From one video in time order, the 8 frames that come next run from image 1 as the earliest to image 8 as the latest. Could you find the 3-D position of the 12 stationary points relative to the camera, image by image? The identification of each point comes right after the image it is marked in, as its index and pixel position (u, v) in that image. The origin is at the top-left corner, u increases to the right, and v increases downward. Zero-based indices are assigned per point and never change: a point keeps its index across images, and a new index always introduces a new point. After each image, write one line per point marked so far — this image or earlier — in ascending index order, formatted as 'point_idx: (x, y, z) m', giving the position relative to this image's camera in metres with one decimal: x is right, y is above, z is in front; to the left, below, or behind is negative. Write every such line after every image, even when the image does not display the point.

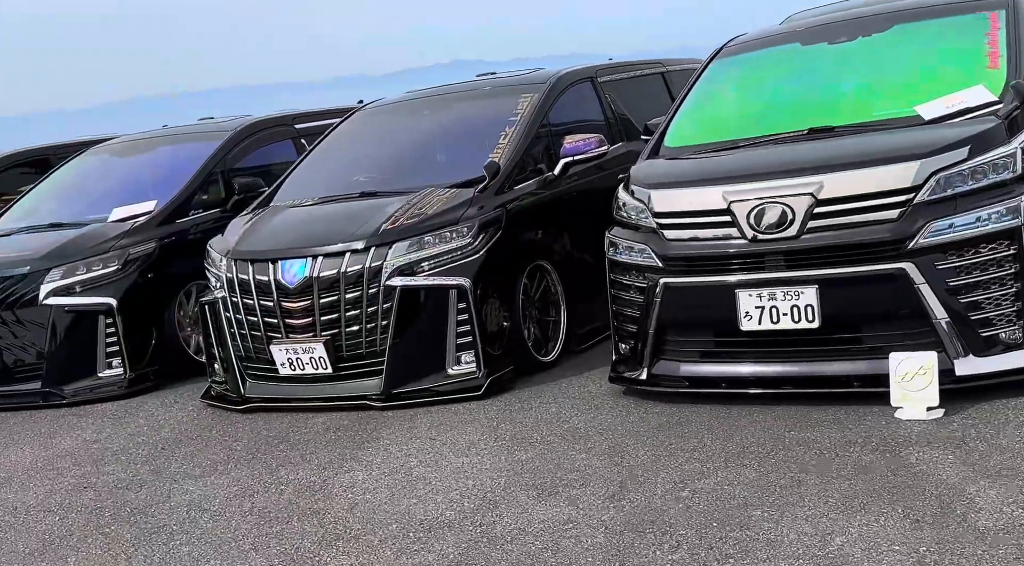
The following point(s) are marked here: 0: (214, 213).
0: (-2.0, +0.4, +8.7) m
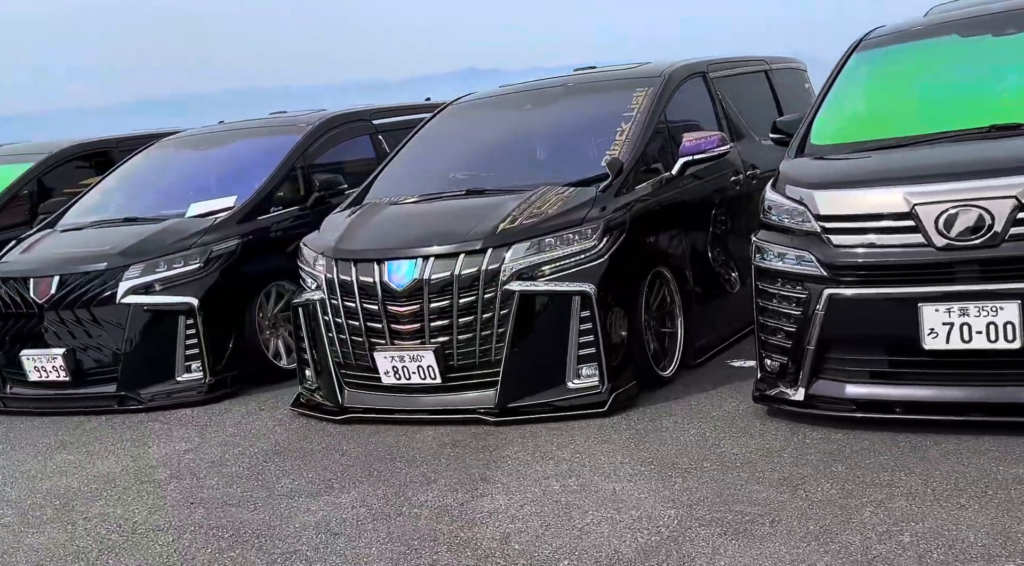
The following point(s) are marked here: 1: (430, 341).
0: (-1.4, +0.4, +8.3) m
1: (-0.3, -0.2, +5.4) m
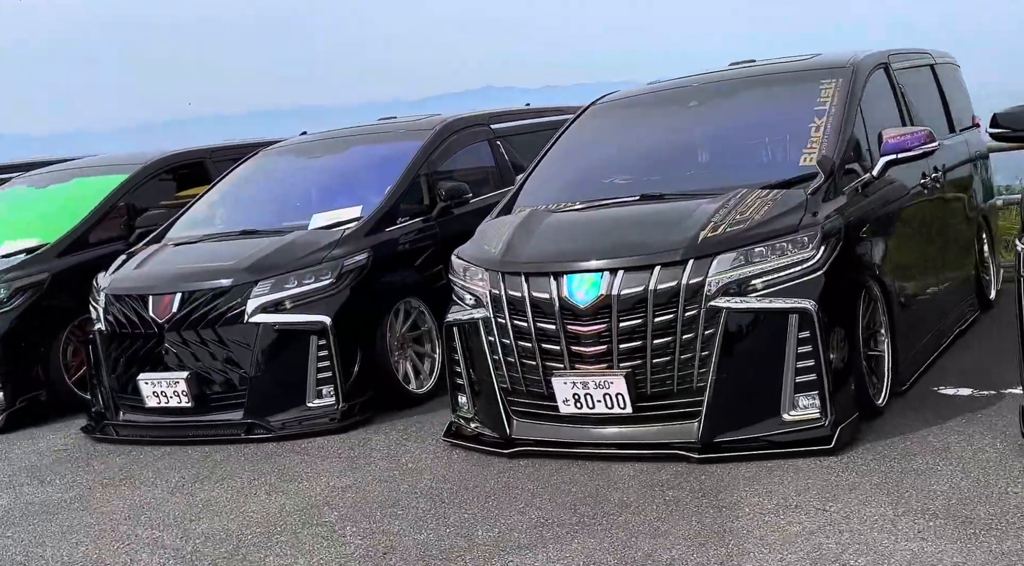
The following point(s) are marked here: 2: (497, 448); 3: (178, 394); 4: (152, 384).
0: (-0.6, +0.3, +7.7) m
1: (+0.4, -0.3, +4.8) m
2: (-0.1, -0.6, +5.3) m
3: (-1.7, -0.6, +6.9) m
4: (-1.9, -0.5, +7.0) m
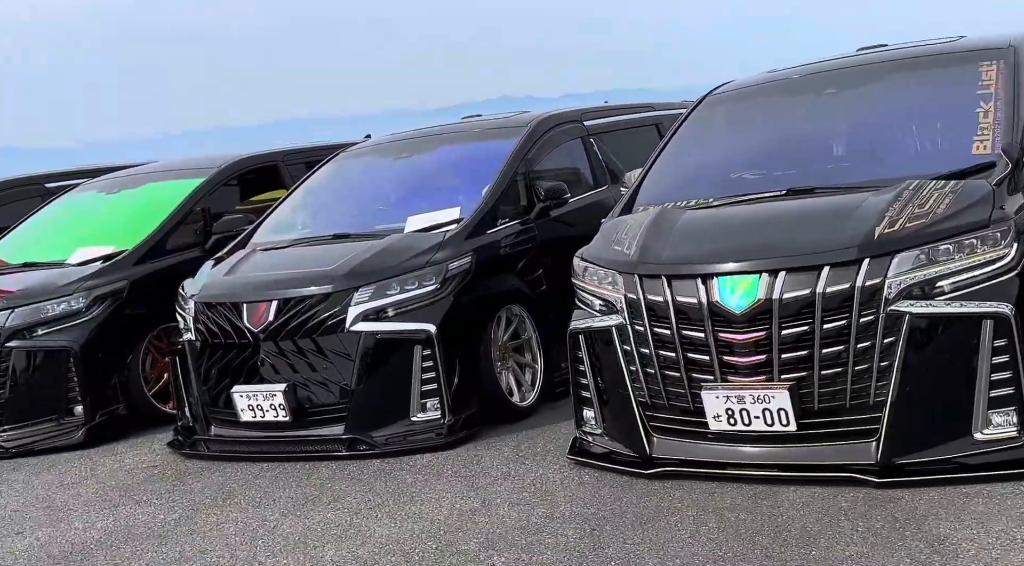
0: (0.0, +0.3, +7.3) m
1: (+0.9, -0.3, +4.3) m
2: (+0.4, -0.7, +4.8) m
3: (-1.1, -0.6, +6.5) m
4: (-1.3, -0.6, +6.6) m
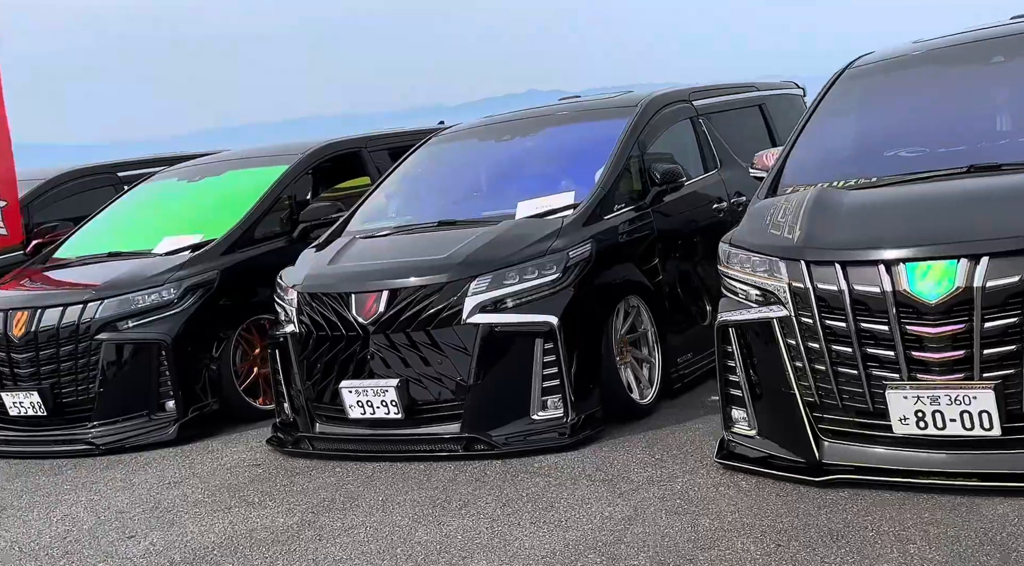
0: (+0.6, +0.4, +6.9) m
1: (+1.3, -0.3, +3.8) m
2: (+0.9, -0.6, +4.4) m
3: (-0.6, -0.6, +6.2) m
4: (-0.7, -0.5, +6.2) m
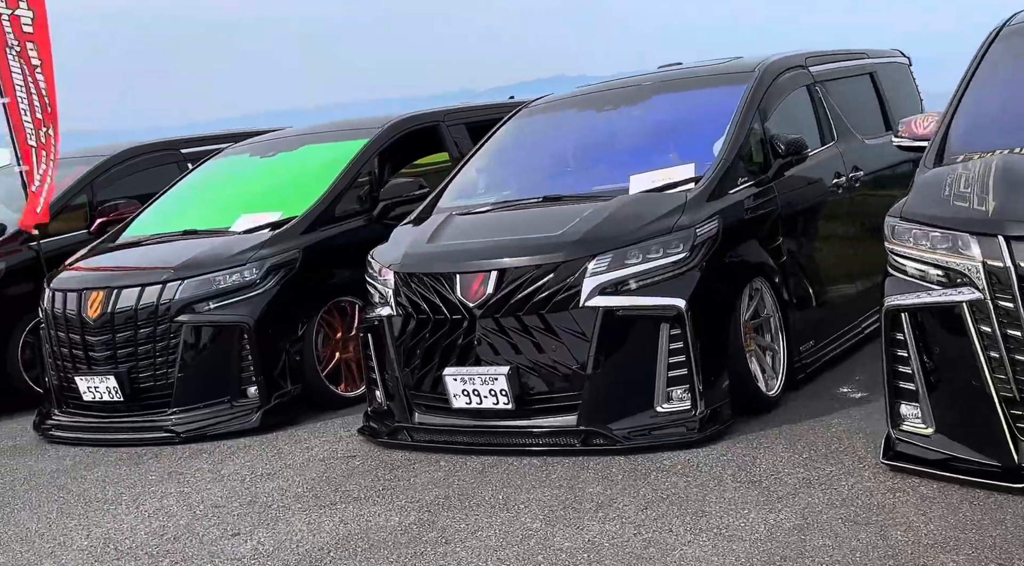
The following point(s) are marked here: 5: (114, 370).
0: (+1.2, +0.5, +6.3) m
1: (+1.8, -0.2, +3.3) m
2: (+1.4, -0.6, +3.9) m
3: (-0.1, -0.5, +5.7) m
4: (-0.2, -0.4, +5.8) m
5: (-2.3, -0.5, +7.7) m
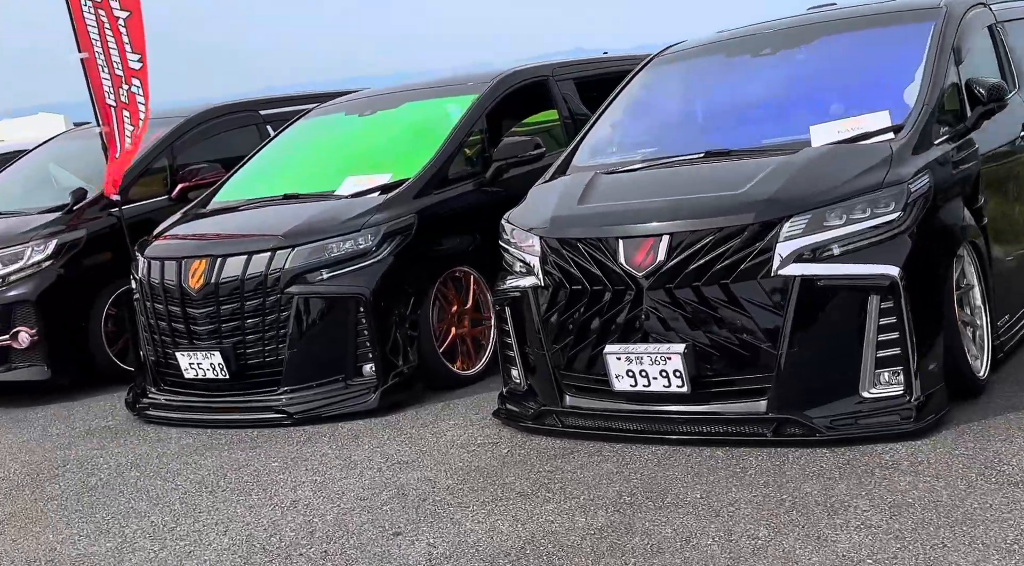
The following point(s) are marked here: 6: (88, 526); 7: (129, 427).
0: (+1.8, +0.6, +5.6) m
1: (+2.3, -0.1, +2.5) m
2: (+2.0, -0.5, +3.1) m
3: (+0.6, -0.3, +5.0) m
4: (+0.4, -0.3, +5.1) m
5: (-1.5, -0.3, +7.1) m
6: (-1.6, -0.9, +5.1) m
7: (-2.1, -0.8, +7.5) m
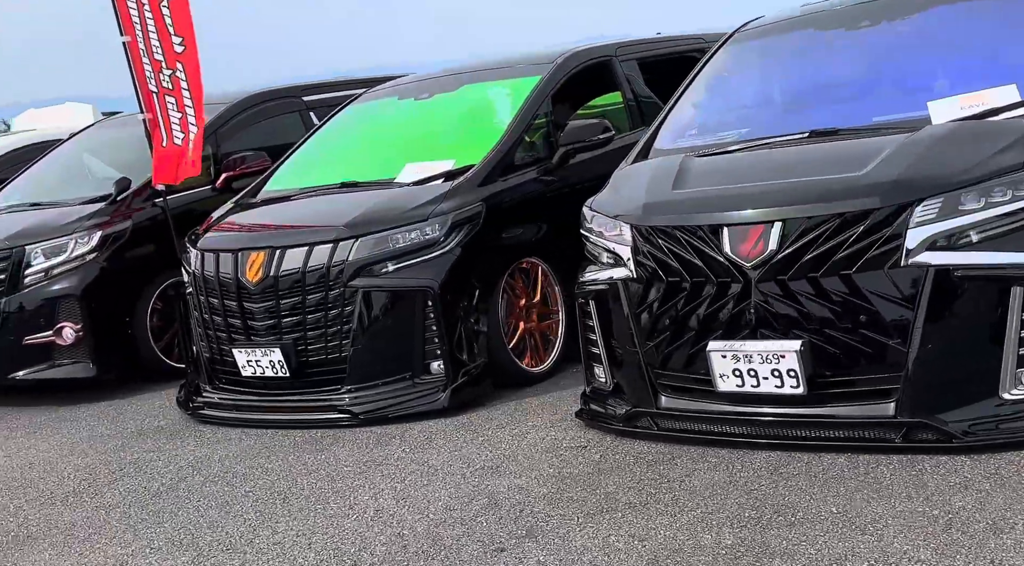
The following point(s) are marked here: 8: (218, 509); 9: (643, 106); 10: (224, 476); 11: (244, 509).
0: (+2.2, +0.6, +5.1) m
1: (+2.6, -0.1, +2.1) m
2: (+2.3, -0.5, +2.7) m
3: (+0.9, -0.3, +4.6) m
4: (+0.8, -0.3, +4.7) m
5: (-1.2, -0.3, +6.7) m
6: (-1.3, -0.9, +4.7) m
7: (-1.8, -0.8, +7.2) m
8: (-1.1, -0.8, +4.9) m
9: (+0.9, +1.2, +8.8) m
10: (-1.2, -0.8, +5.5) m
11: (-1.0, -0.8, +4.8) m
